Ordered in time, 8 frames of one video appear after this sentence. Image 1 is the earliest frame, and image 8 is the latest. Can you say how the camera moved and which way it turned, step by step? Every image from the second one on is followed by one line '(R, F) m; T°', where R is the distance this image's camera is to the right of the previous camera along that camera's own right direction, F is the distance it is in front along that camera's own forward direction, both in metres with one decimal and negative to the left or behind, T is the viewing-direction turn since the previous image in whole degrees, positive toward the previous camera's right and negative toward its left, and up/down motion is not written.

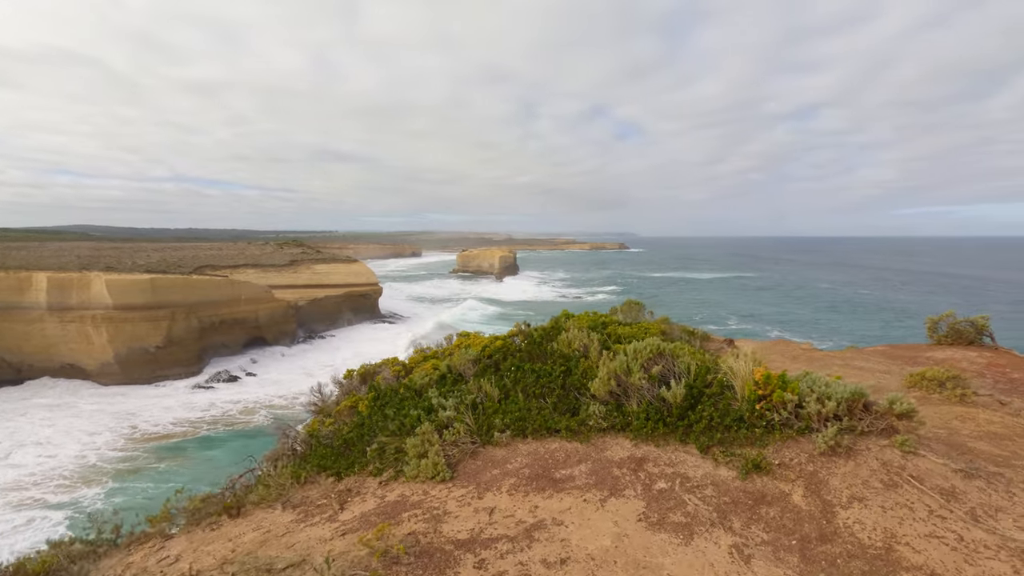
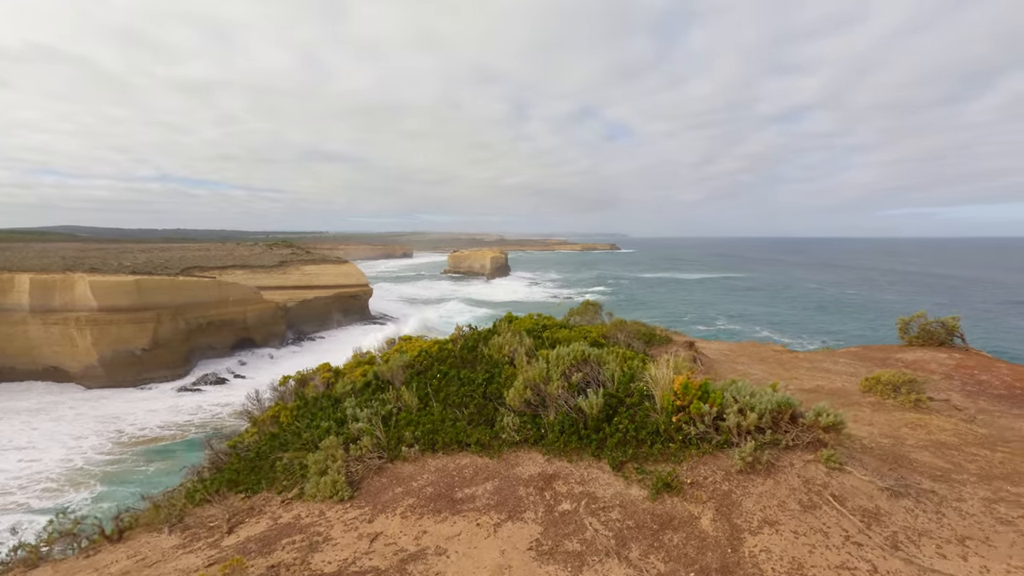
(+0.5, +0.3) m; +1°
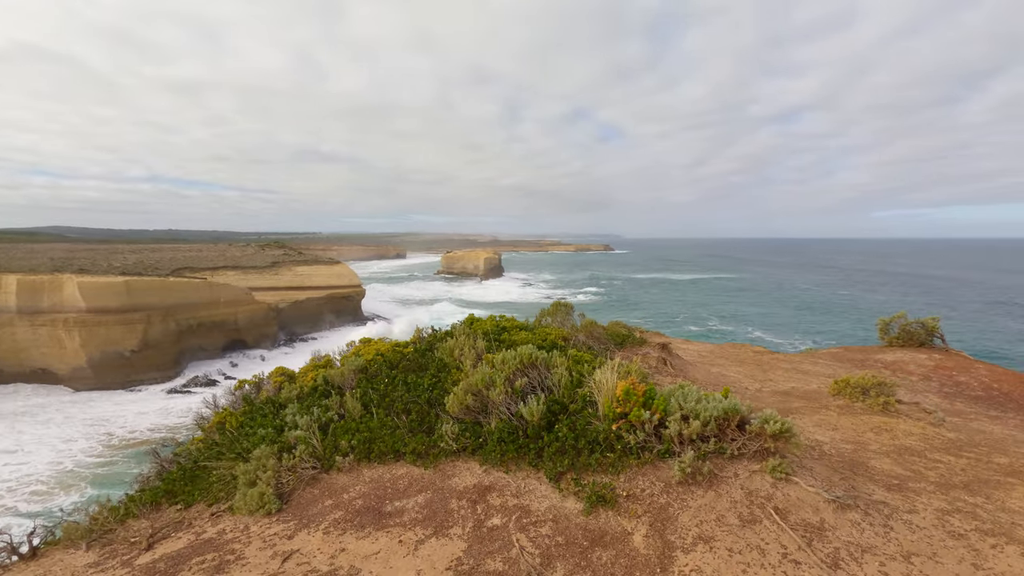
(+0.3, +0.2) m; +1°
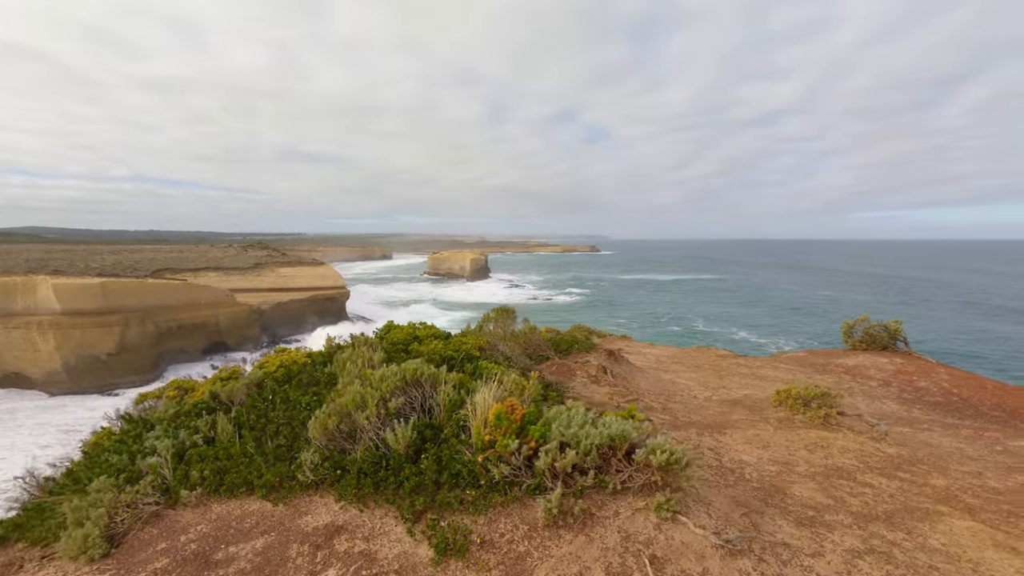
(+0.6, +0.4) m; +1°
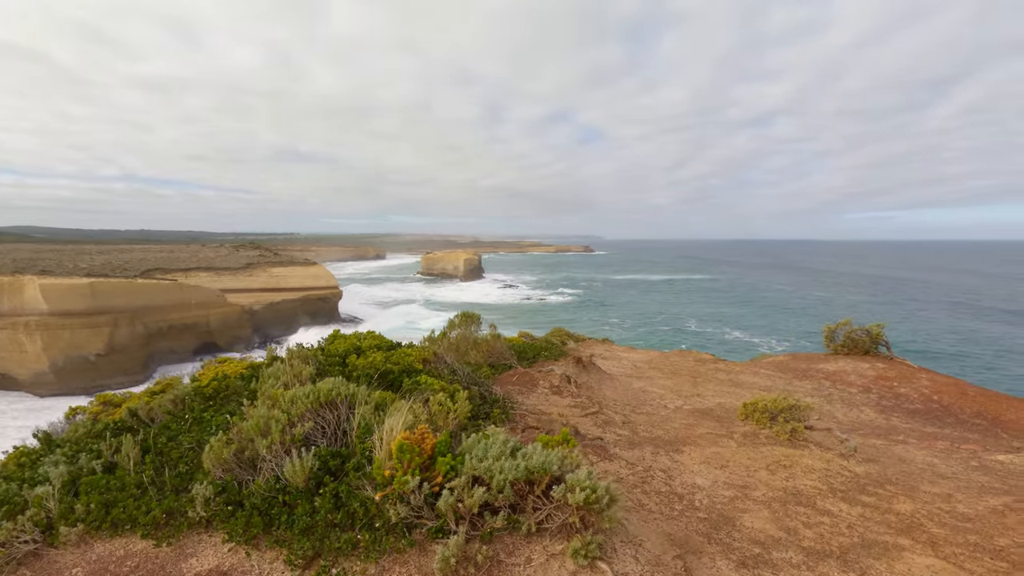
(+0.3, +0.3) m; +1°
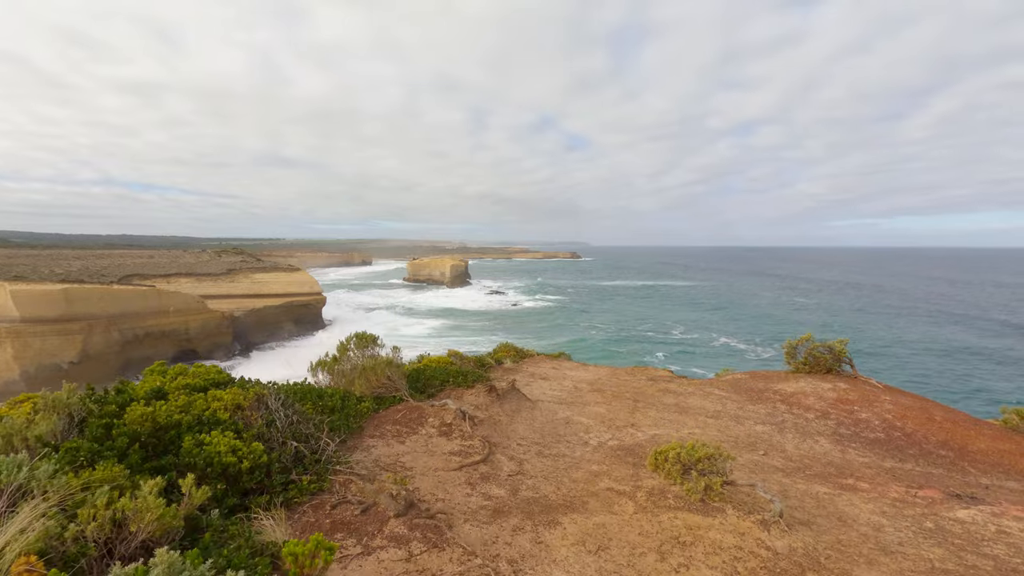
(+0.9, +0.8) m; +1°
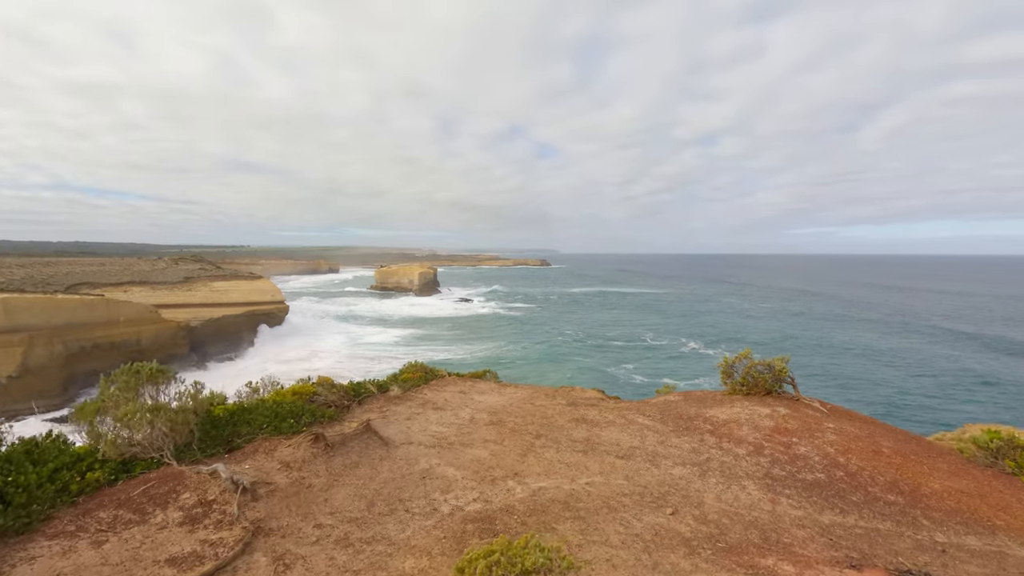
(+1.1, +1.2) m; +3°
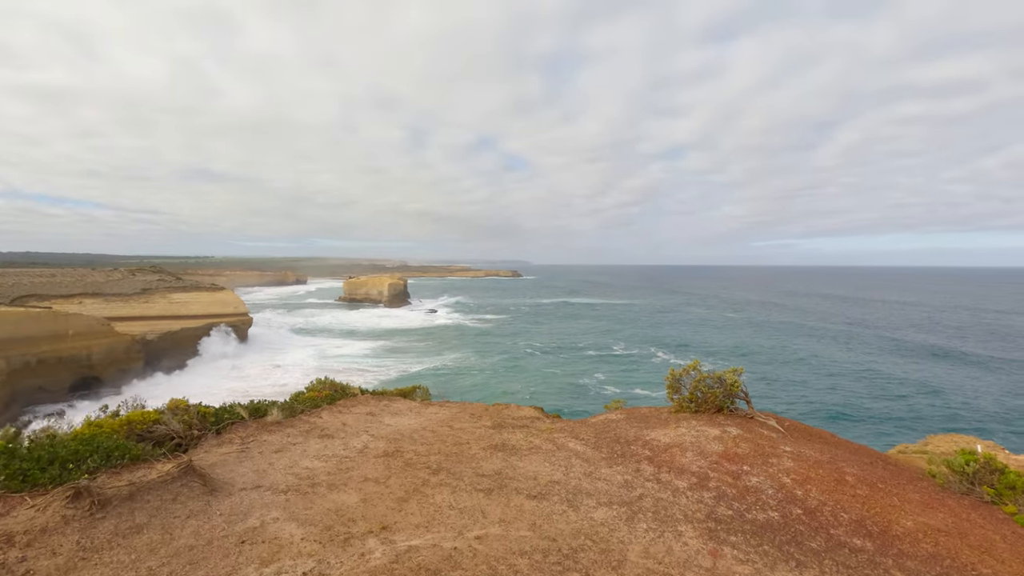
(+0.7, +1.0) m; +3°
